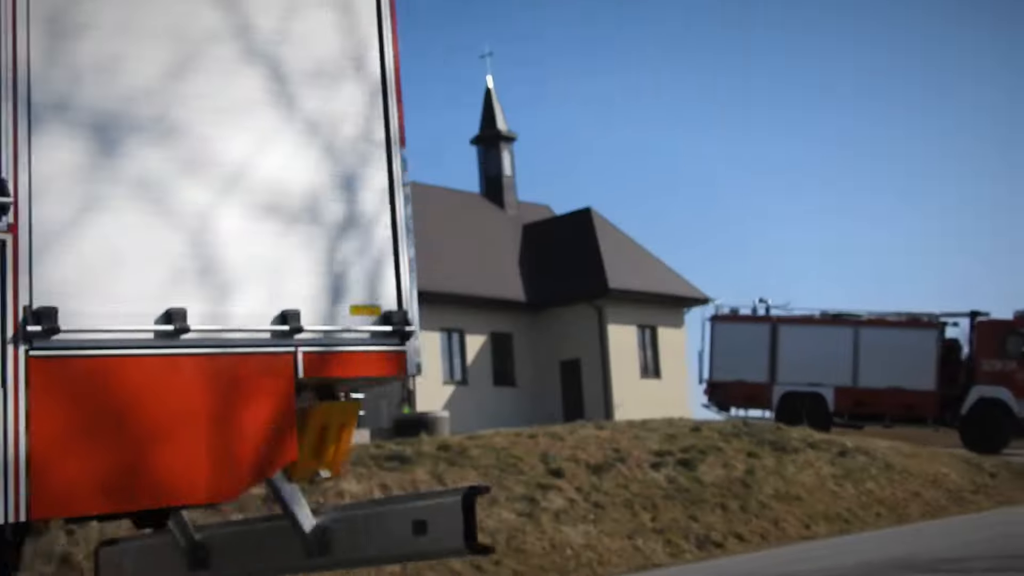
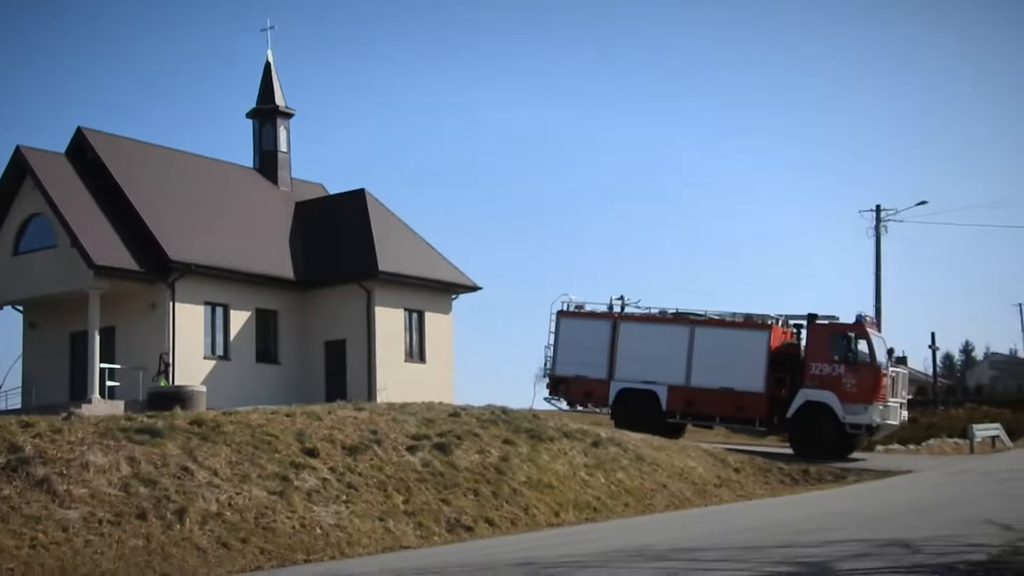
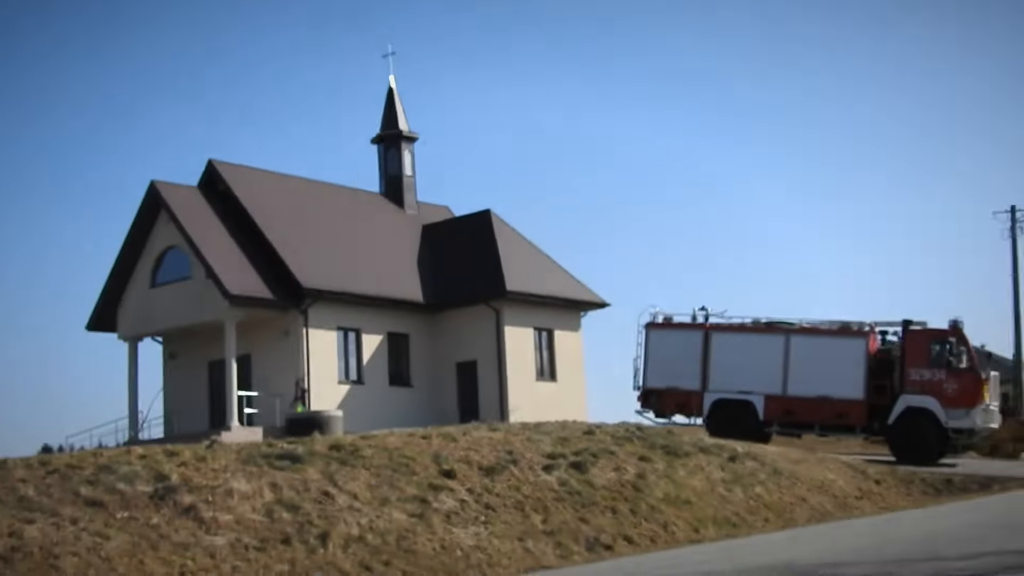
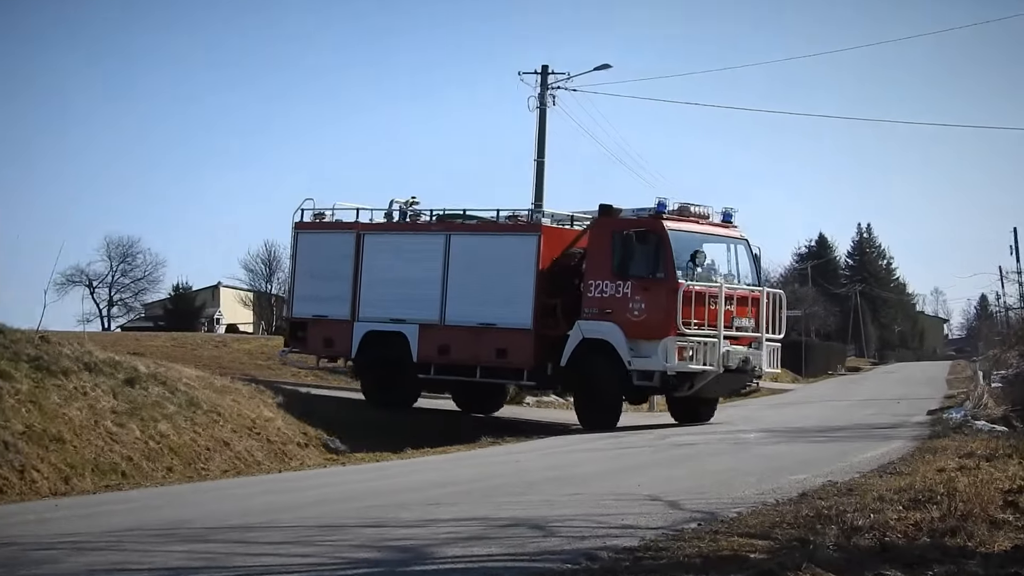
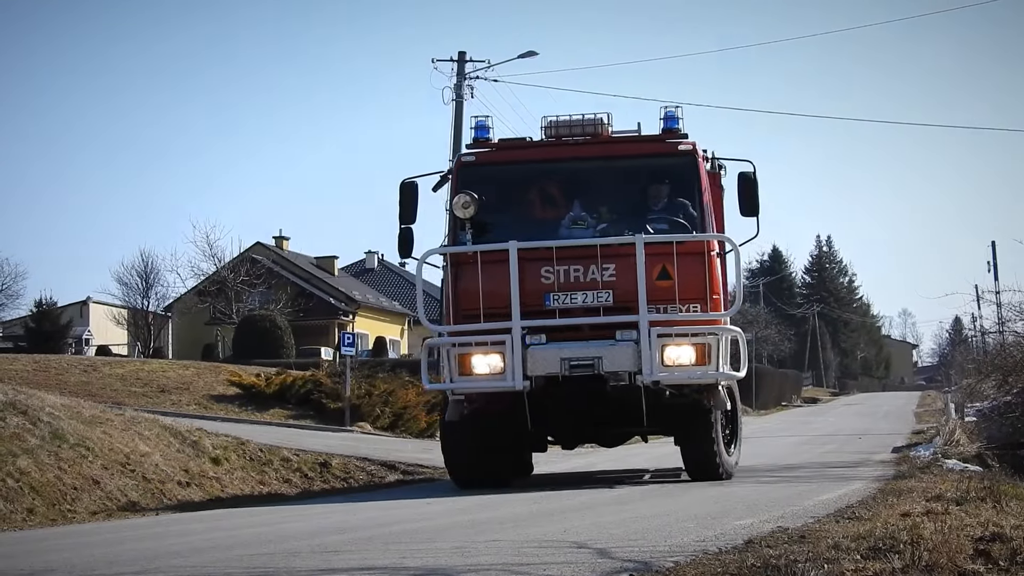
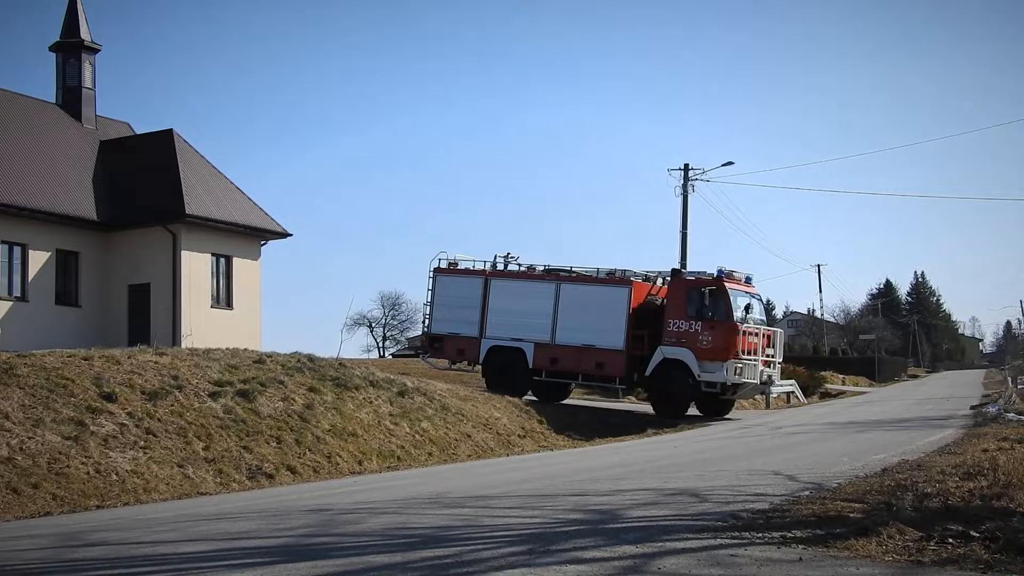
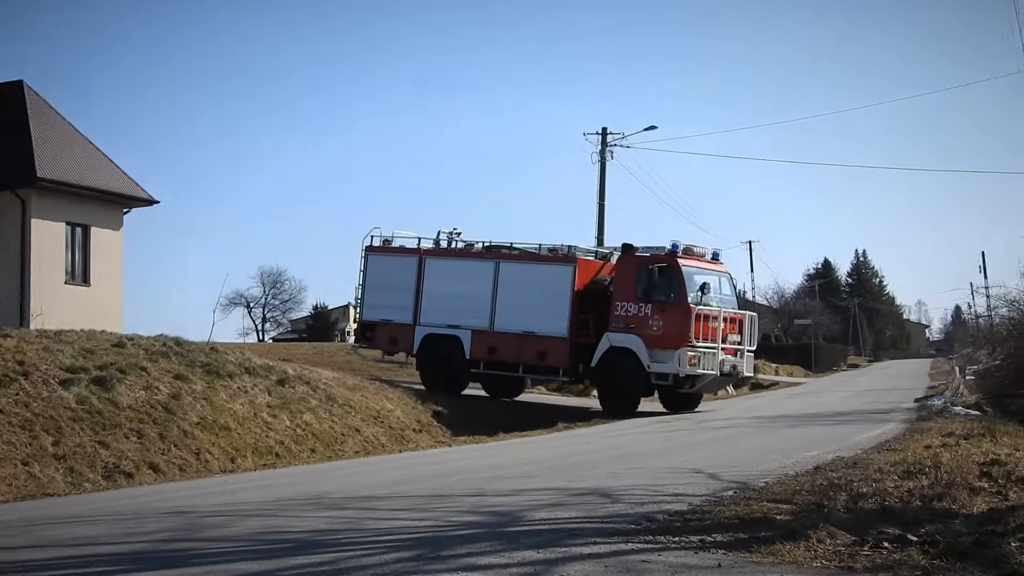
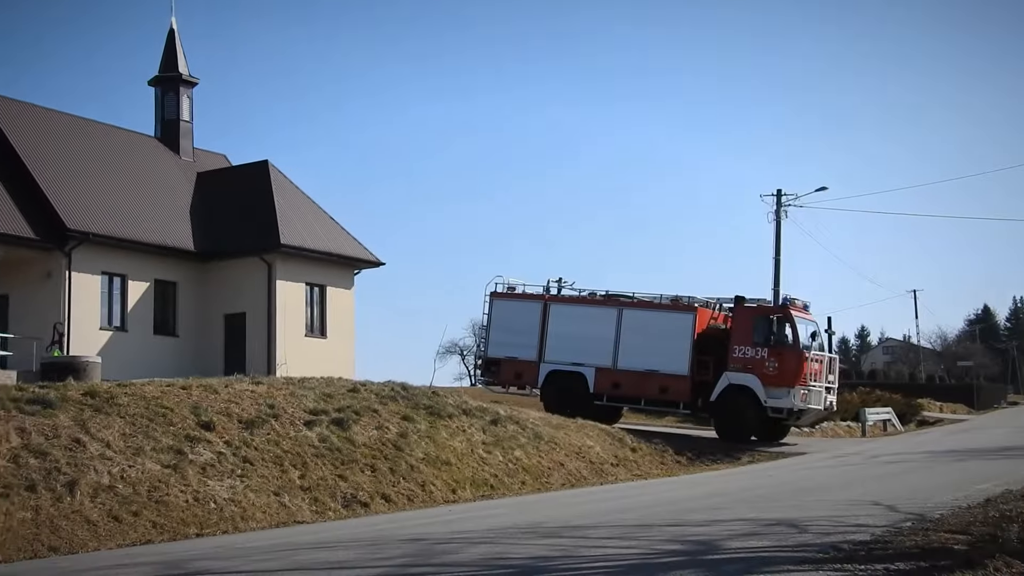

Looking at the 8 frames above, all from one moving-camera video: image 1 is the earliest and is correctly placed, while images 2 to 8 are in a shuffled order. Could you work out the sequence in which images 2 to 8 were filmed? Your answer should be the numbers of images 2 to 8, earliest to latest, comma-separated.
3, 2, 8, 6, 7, 4, 5
